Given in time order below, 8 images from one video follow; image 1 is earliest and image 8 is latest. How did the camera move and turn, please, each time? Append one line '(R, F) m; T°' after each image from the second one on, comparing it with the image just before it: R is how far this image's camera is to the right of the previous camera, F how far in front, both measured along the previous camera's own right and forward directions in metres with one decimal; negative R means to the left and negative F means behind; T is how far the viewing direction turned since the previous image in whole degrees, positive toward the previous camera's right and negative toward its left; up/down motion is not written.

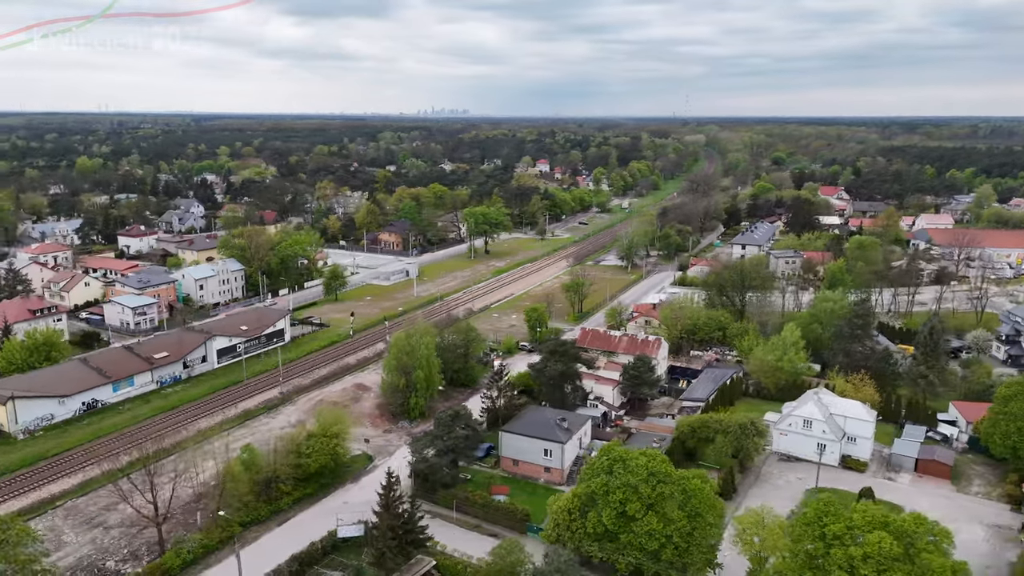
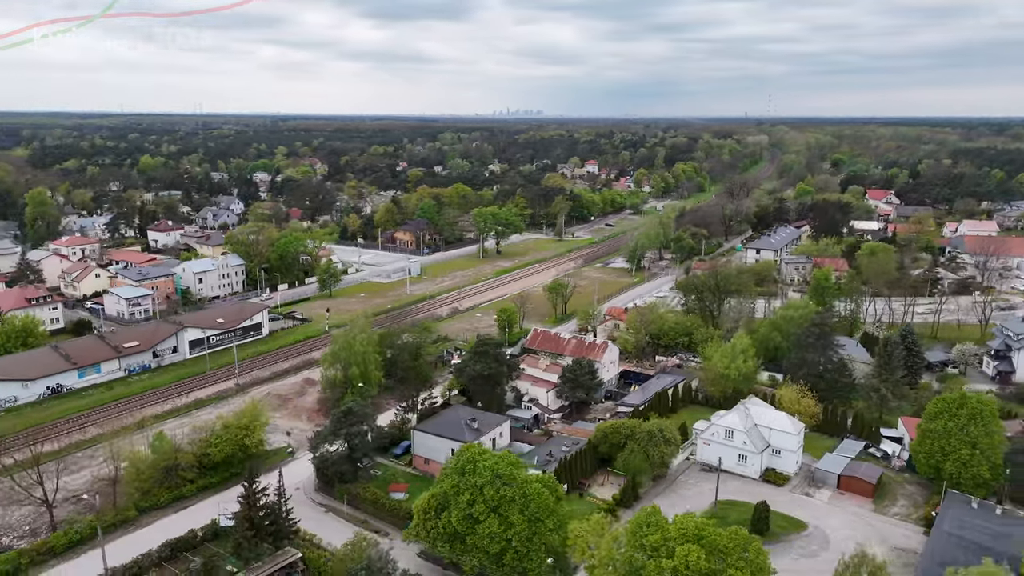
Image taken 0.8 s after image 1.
(+4.8, +0.3) m; -5°
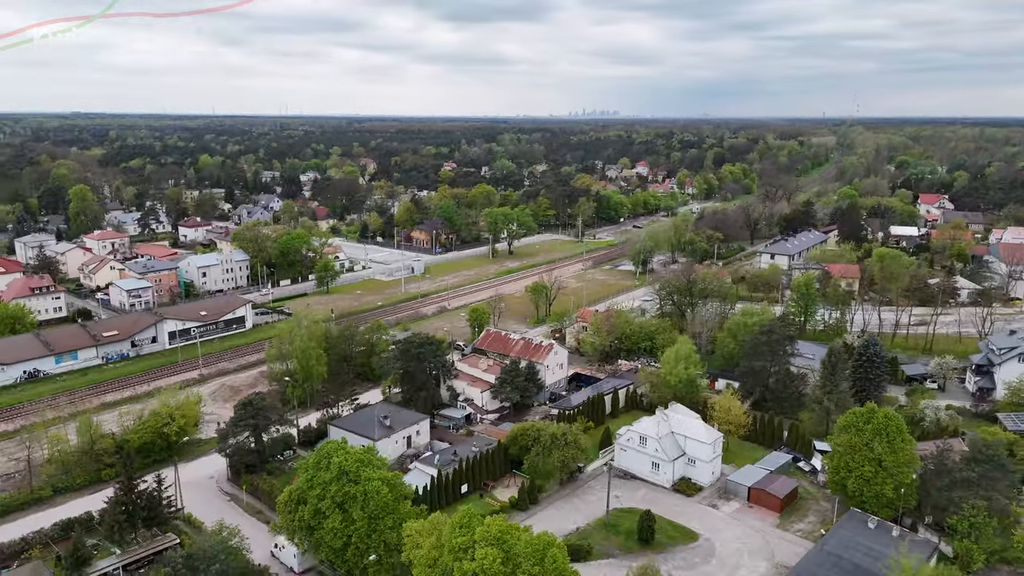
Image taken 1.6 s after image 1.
(+4.8, +0.3) m; -5°
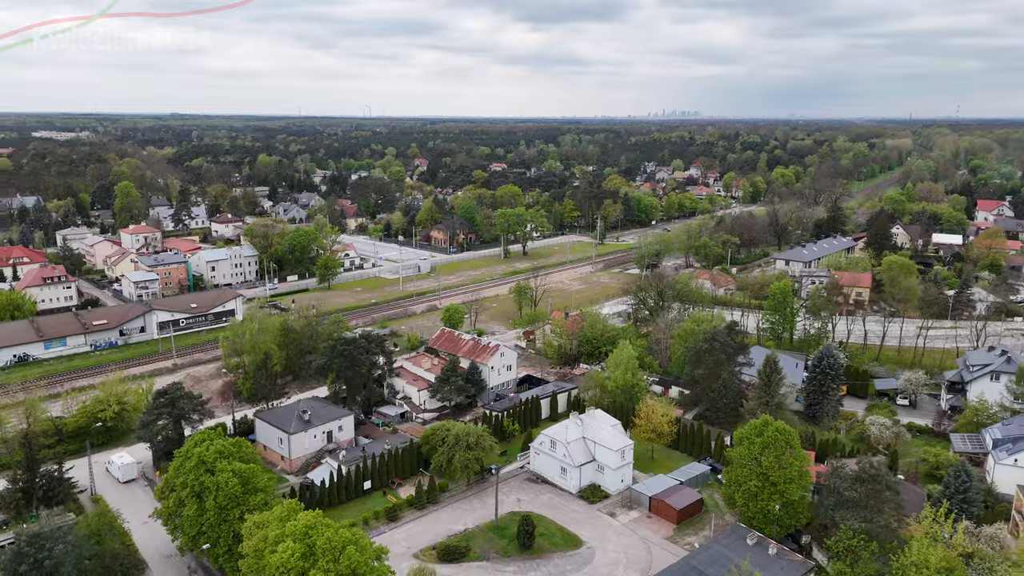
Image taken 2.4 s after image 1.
(+4.8, +0.2) m; -5°
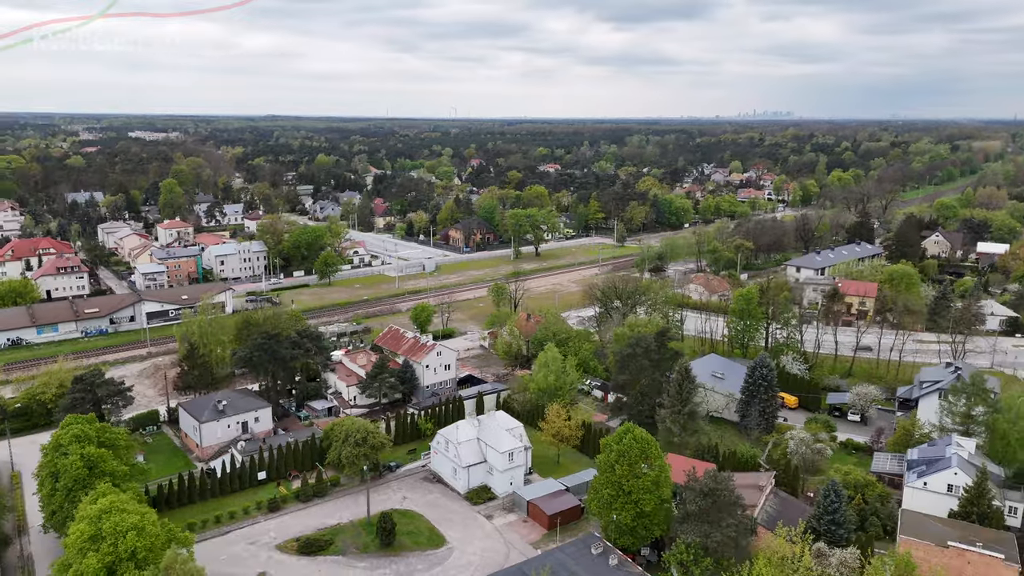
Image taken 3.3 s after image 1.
(+5.4, +0.3) m; -6°
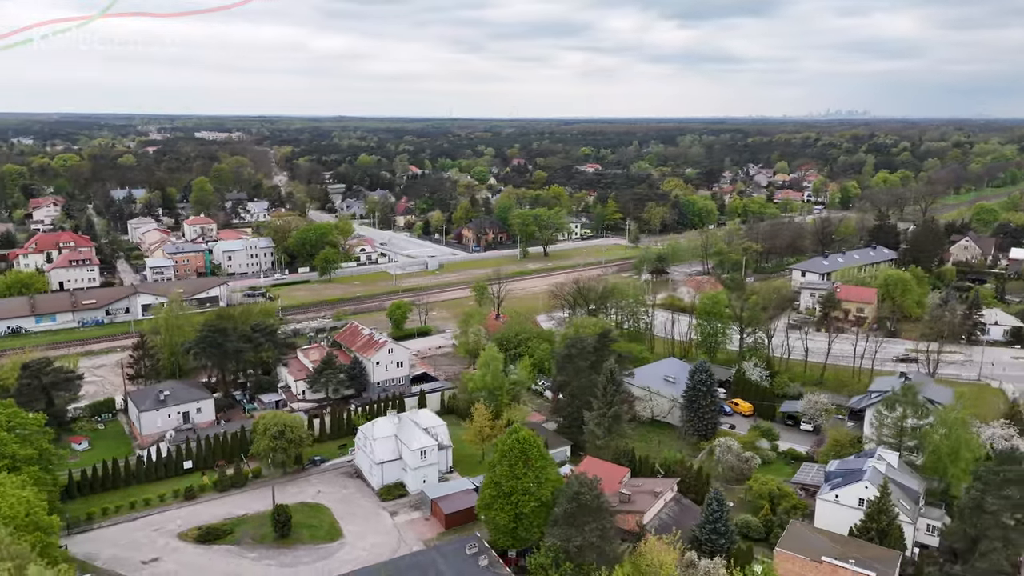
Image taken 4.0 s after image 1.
(+4.2, +0.2) m; -4°
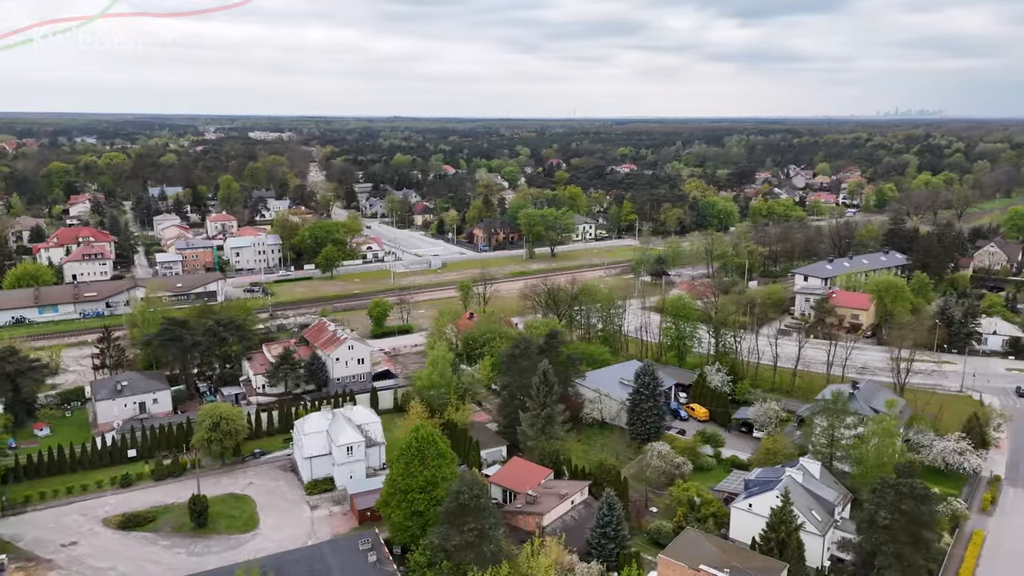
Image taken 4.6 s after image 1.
(+3.6, +0.1) m; -4°
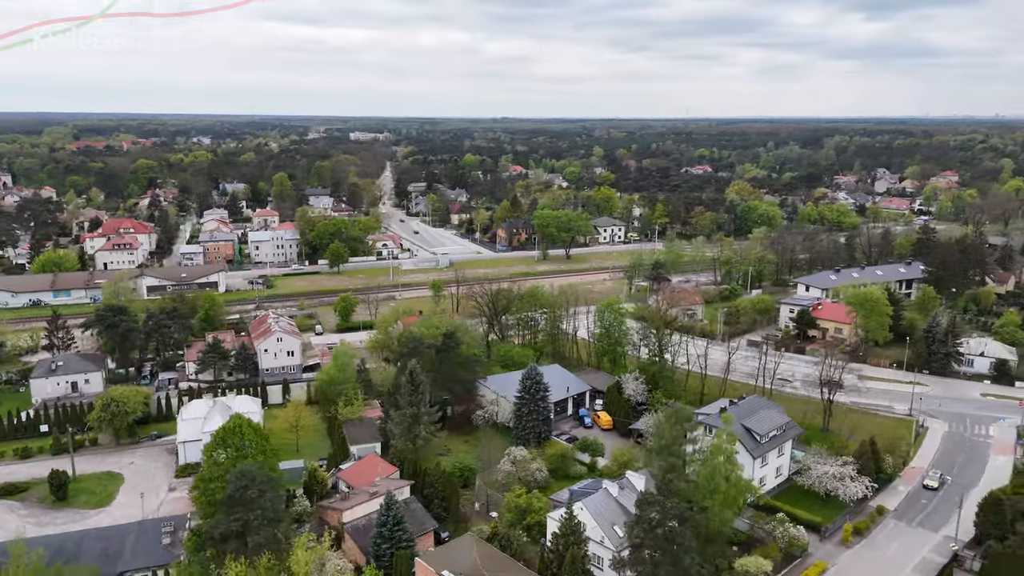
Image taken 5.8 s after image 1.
(+7.2, +0.5) m; -8°
